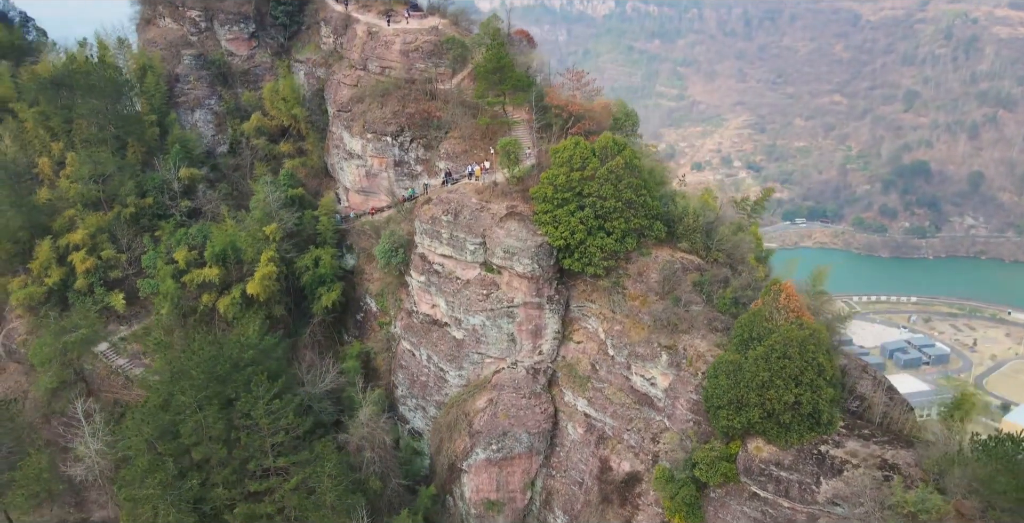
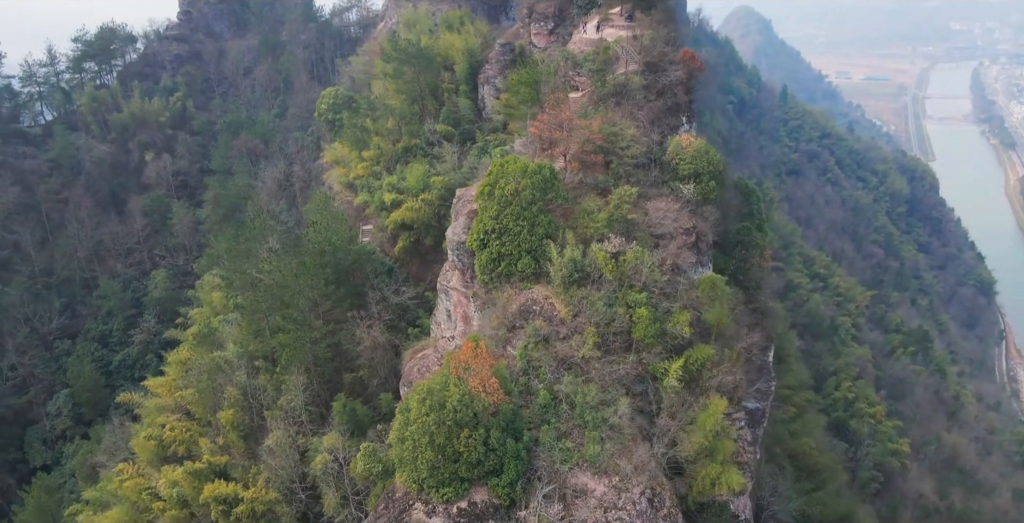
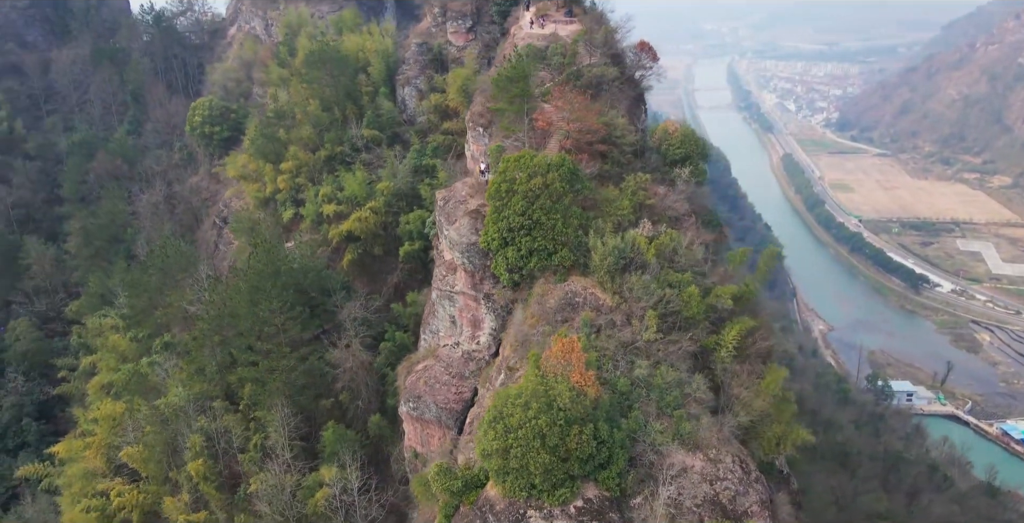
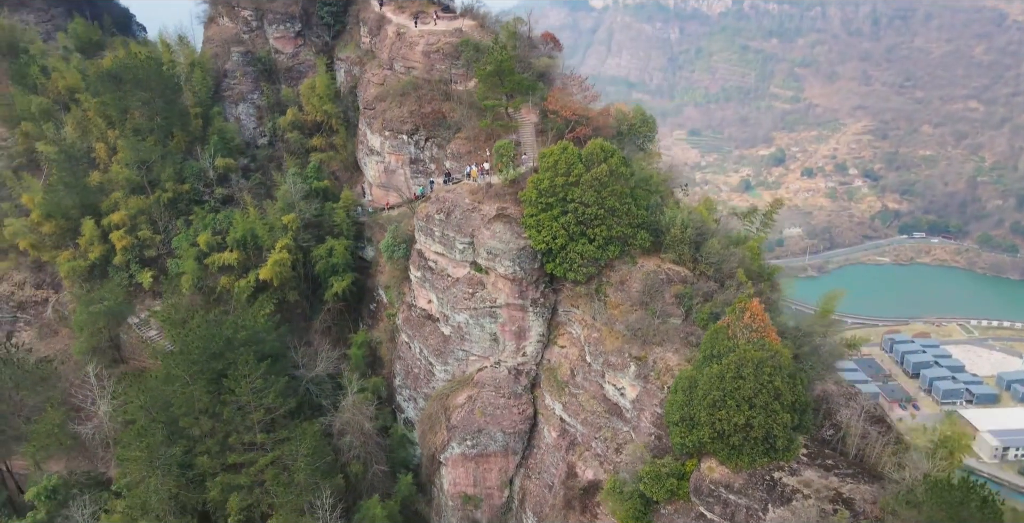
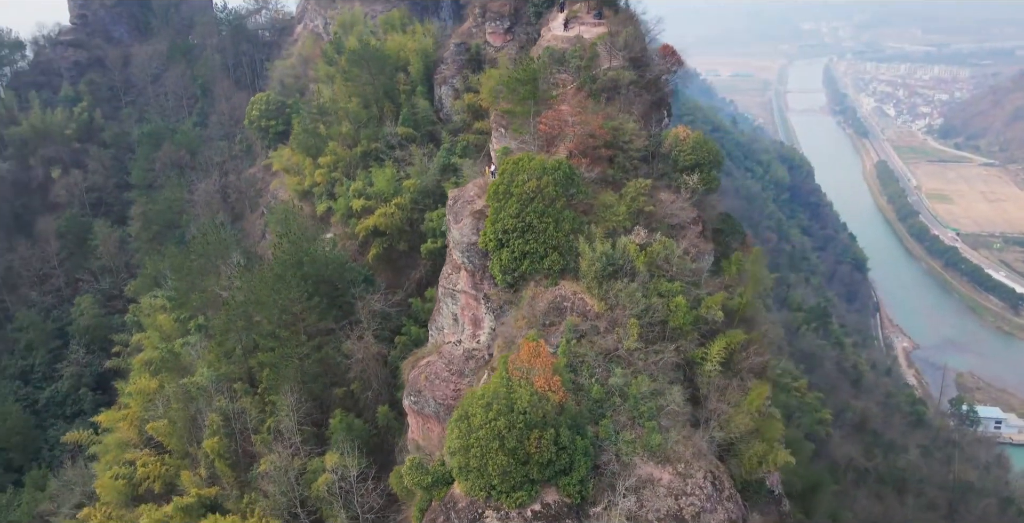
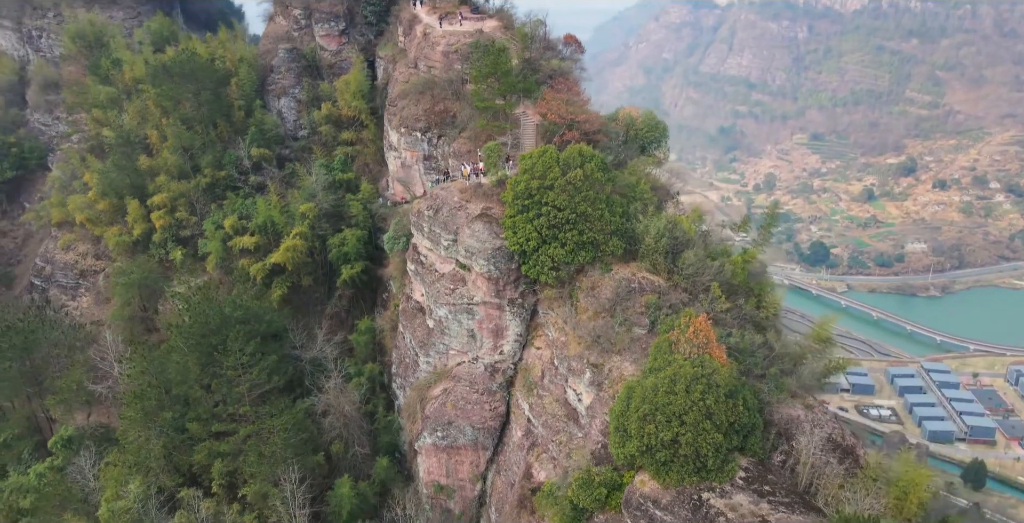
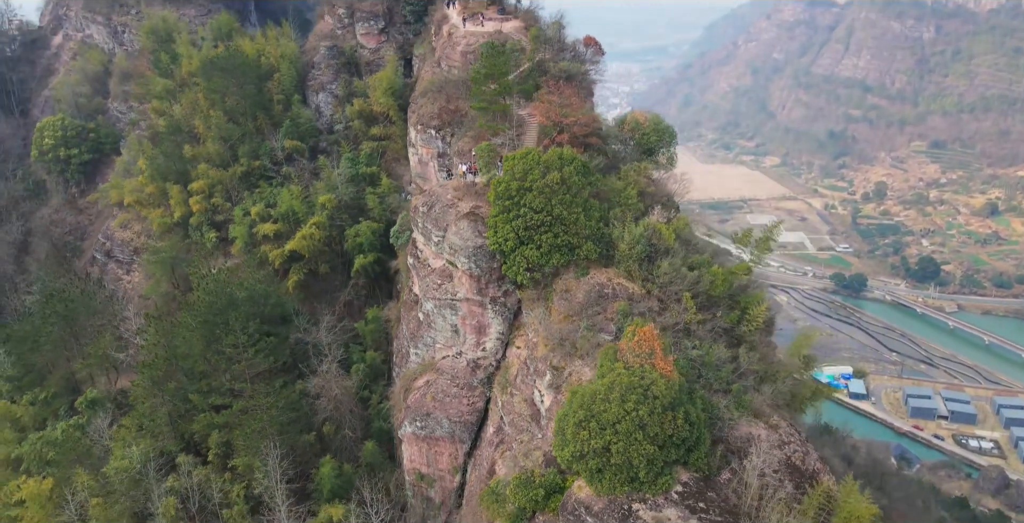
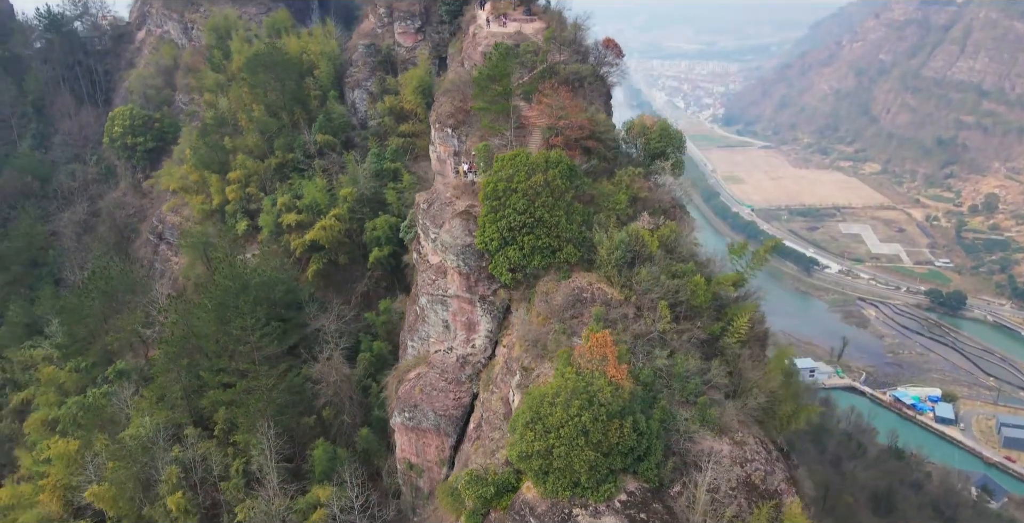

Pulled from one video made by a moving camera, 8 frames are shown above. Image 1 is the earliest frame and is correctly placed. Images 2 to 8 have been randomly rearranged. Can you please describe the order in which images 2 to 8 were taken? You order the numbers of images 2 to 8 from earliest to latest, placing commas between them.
4, 6, 7, 8, 3, 5, 2
